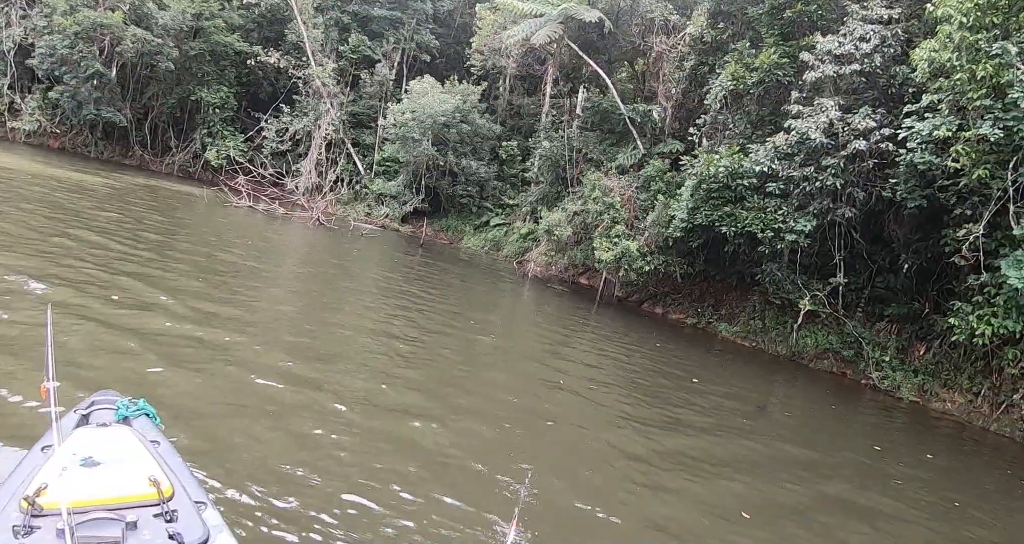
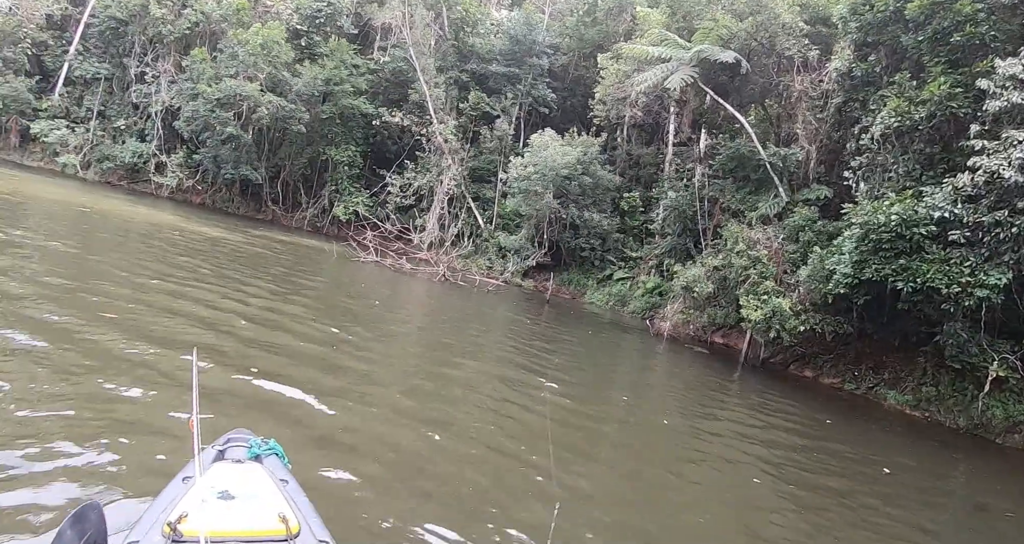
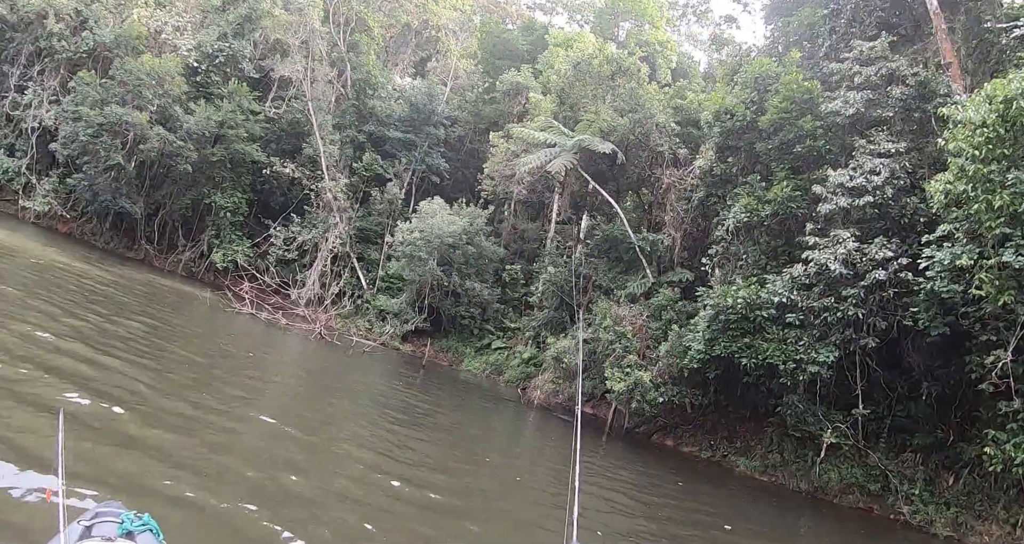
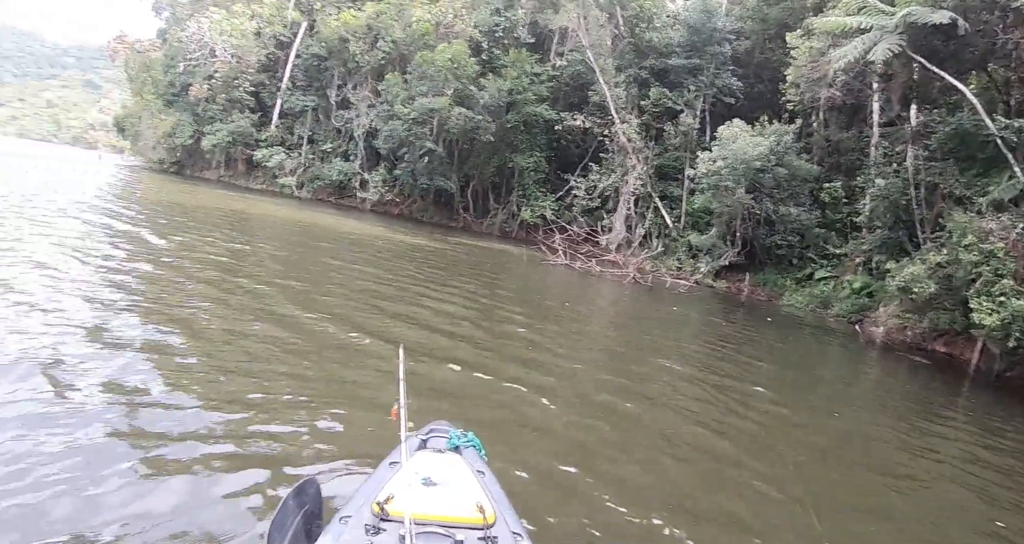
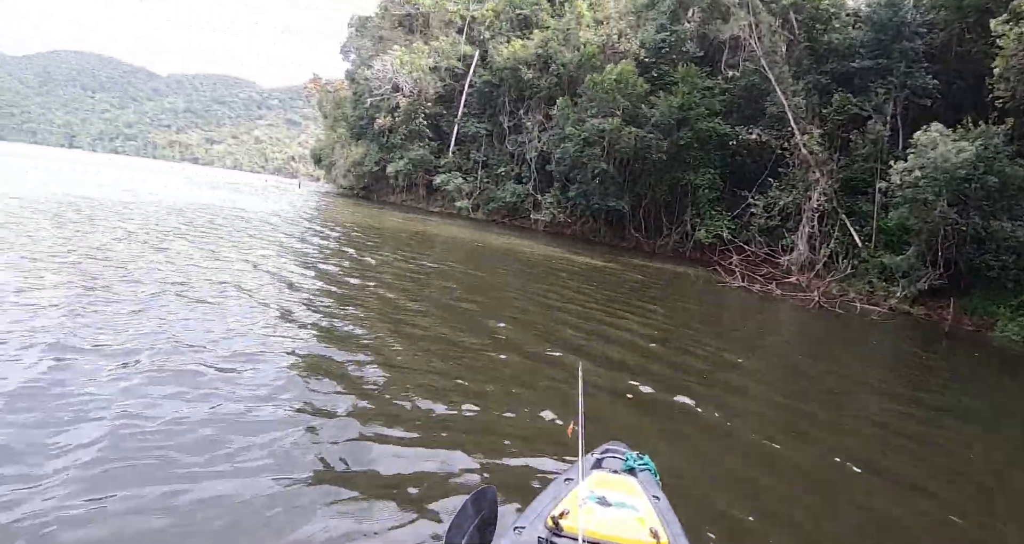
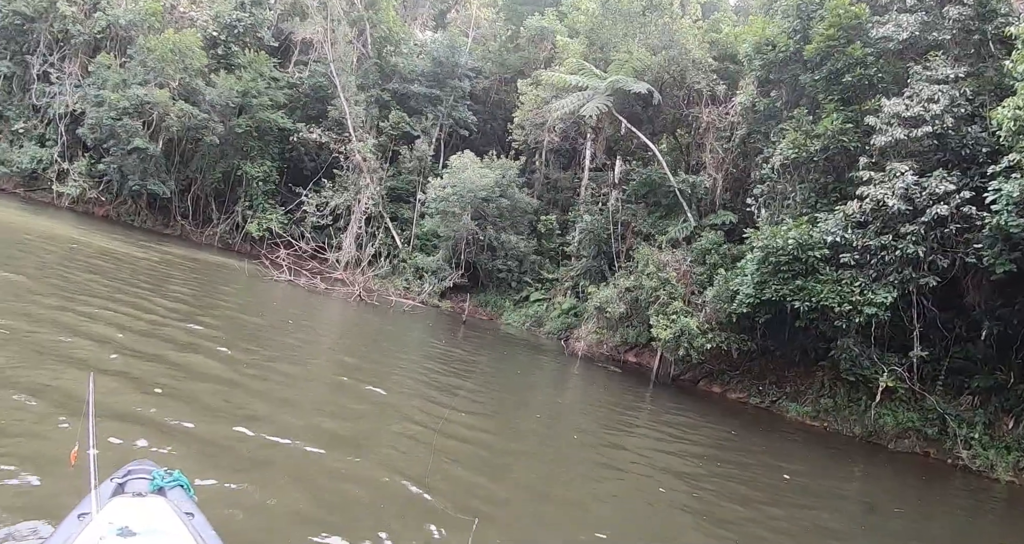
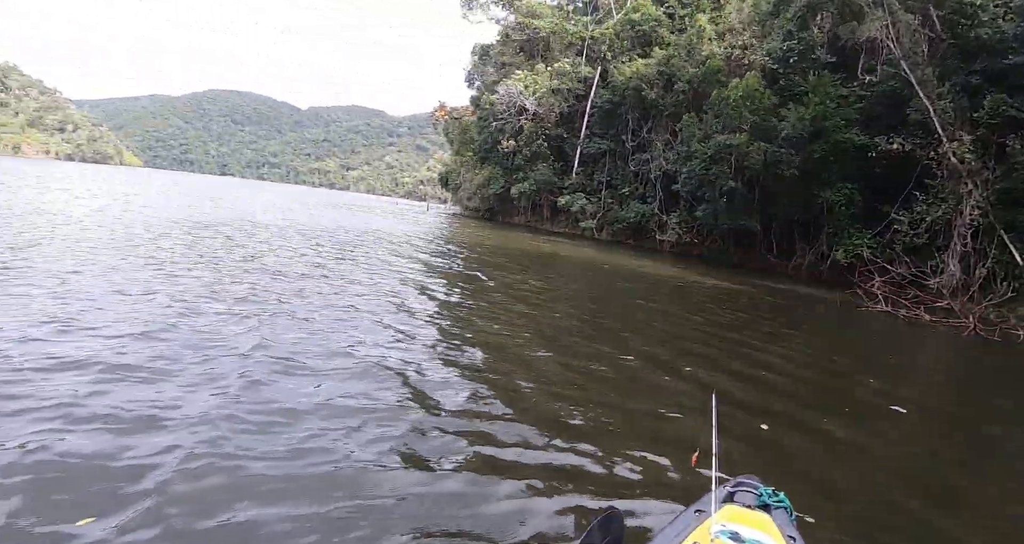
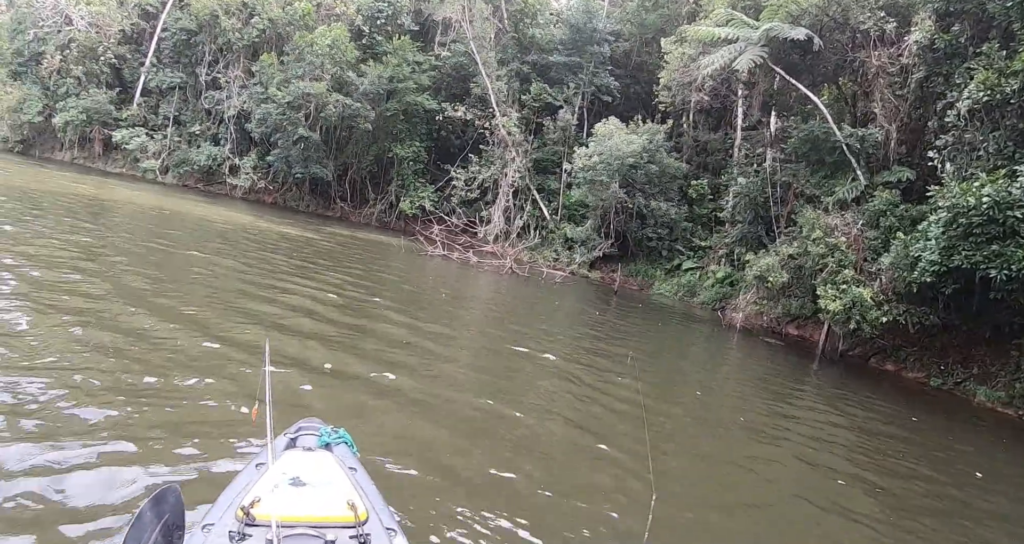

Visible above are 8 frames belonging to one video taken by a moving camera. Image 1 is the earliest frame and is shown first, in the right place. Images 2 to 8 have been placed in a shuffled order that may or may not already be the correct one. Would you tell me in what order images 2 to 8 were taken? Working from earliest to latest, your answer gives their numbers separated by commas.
3, 6, 2, 8, 4, 5, 7
